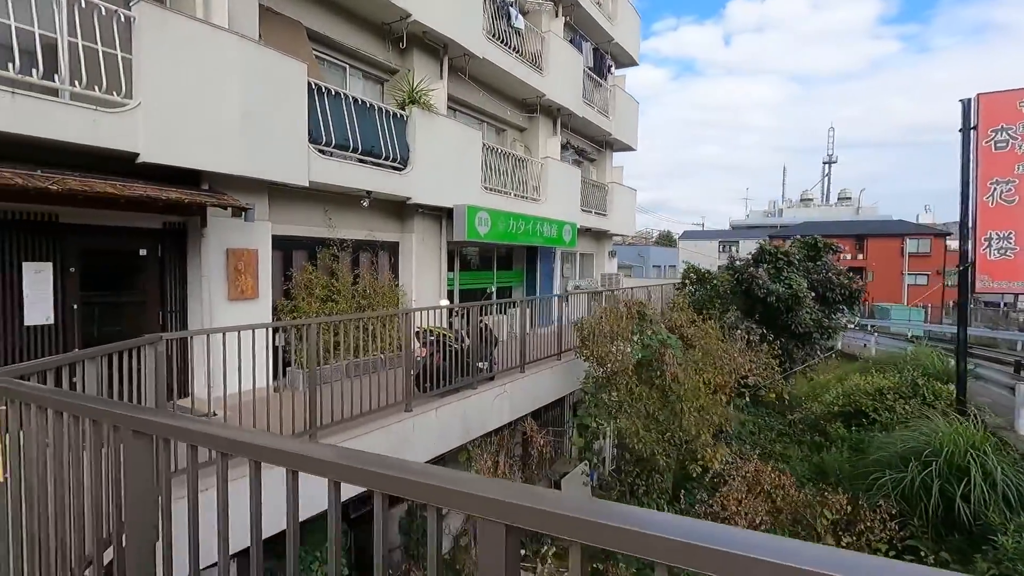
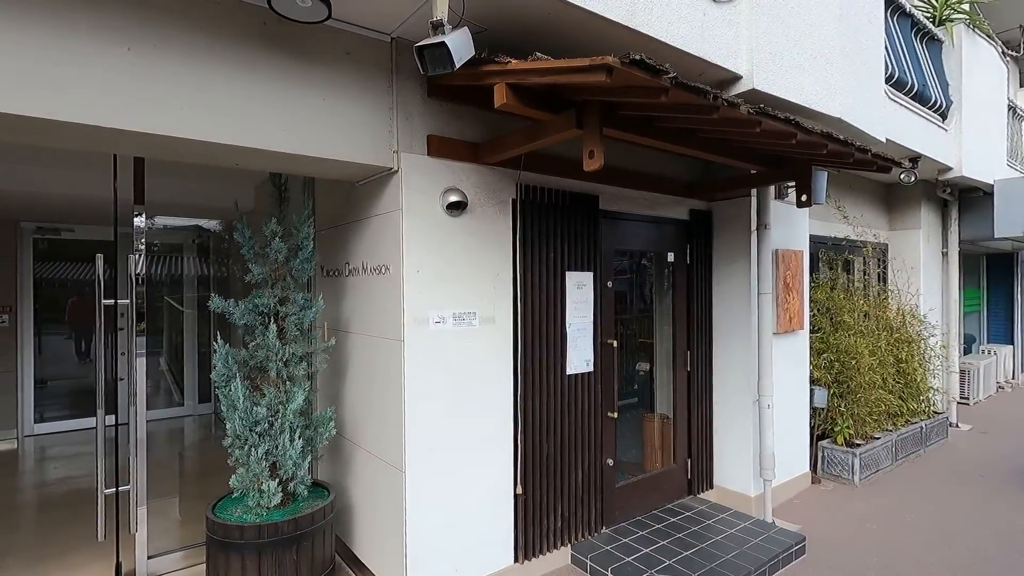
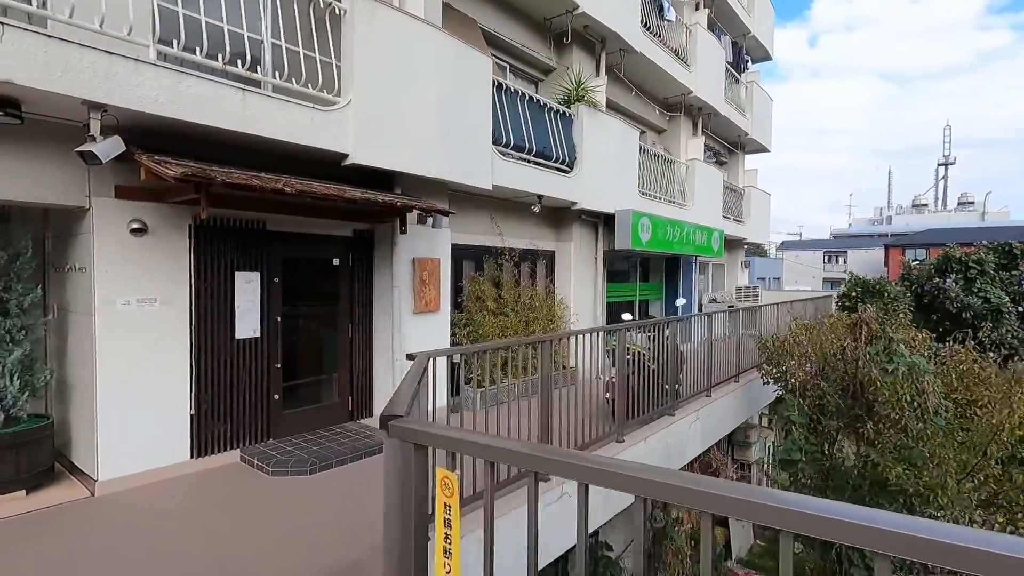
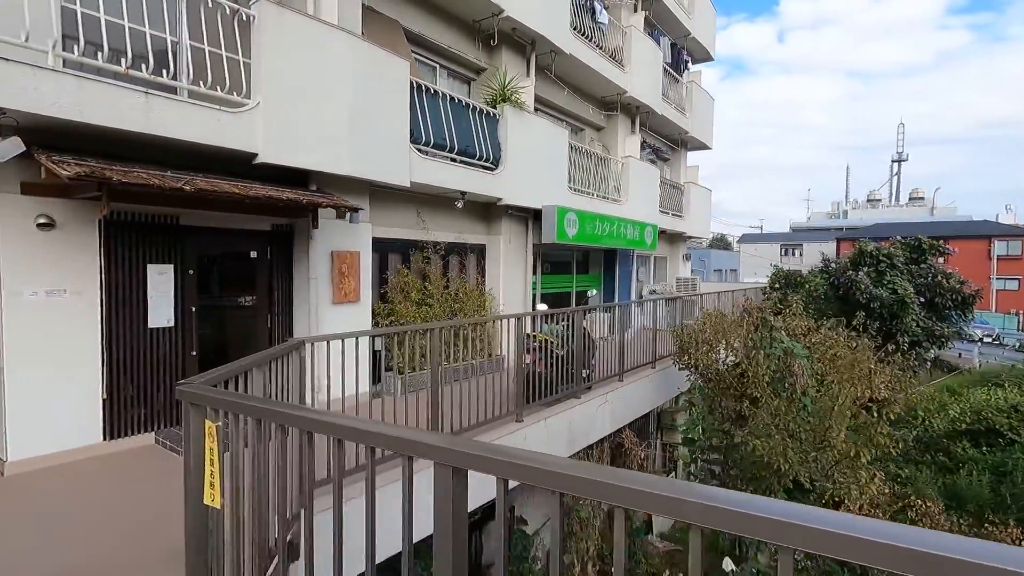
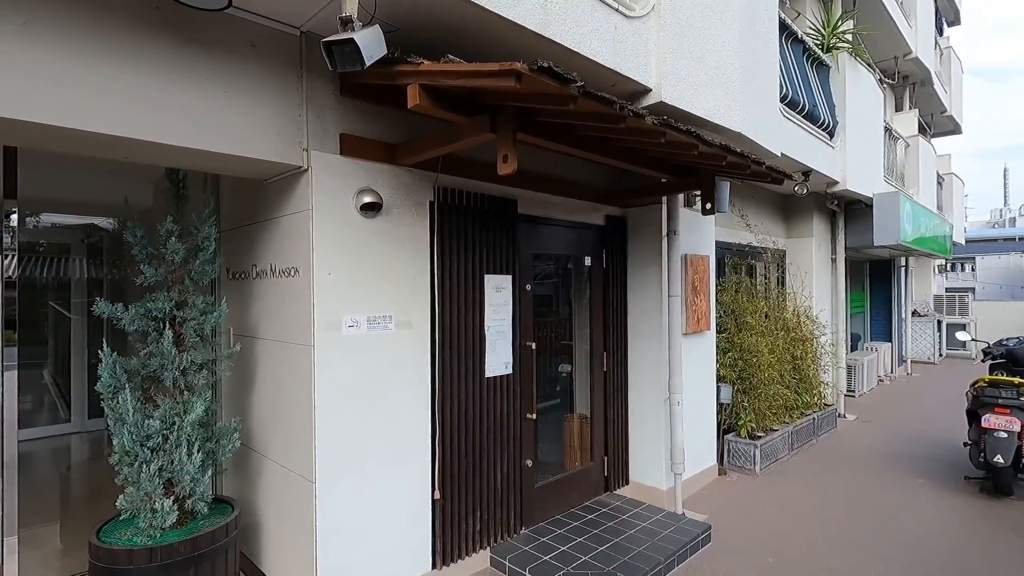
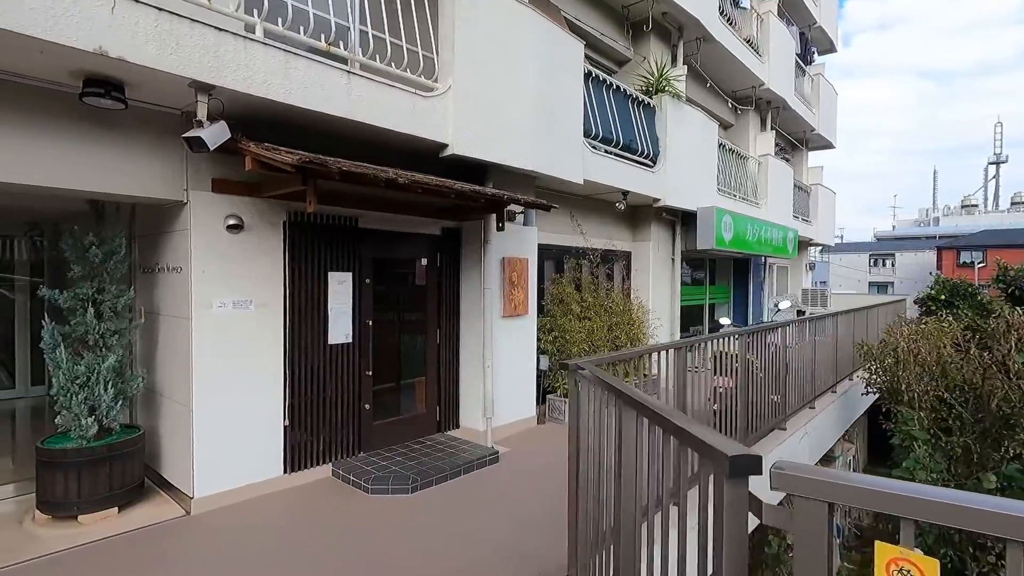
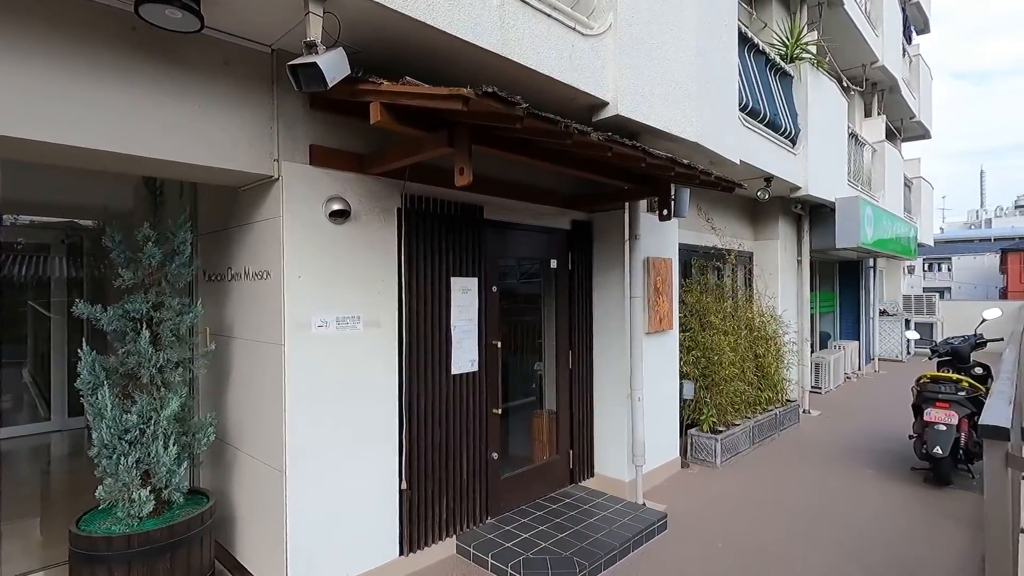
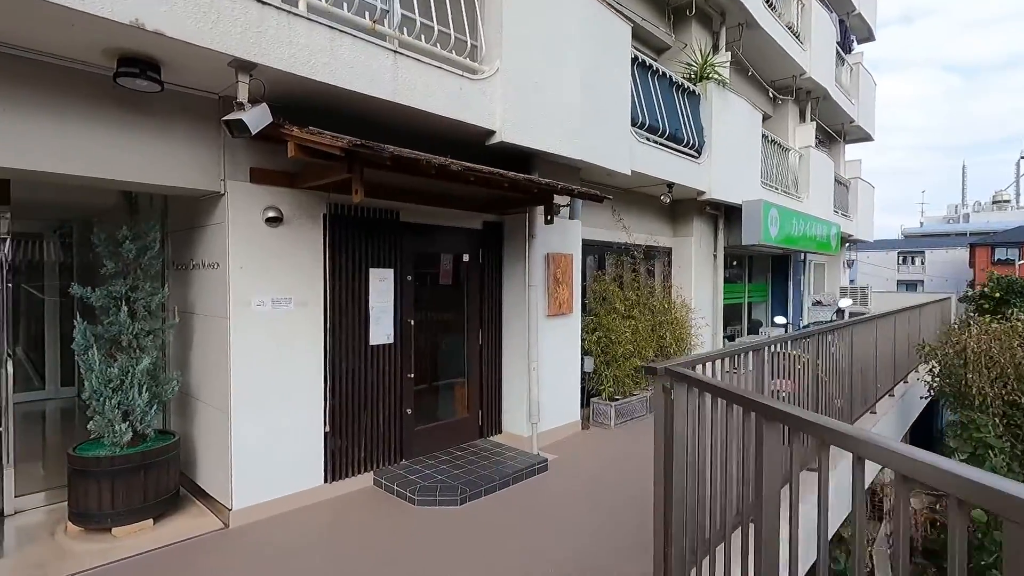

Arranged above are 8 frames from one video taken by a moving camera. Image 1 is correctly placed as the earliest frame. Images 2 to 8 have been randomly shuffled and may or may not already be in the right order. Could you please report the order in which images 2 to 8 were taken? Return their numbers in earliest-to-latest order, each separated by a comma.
4, 3, 6, 8, 7, 5, 2
